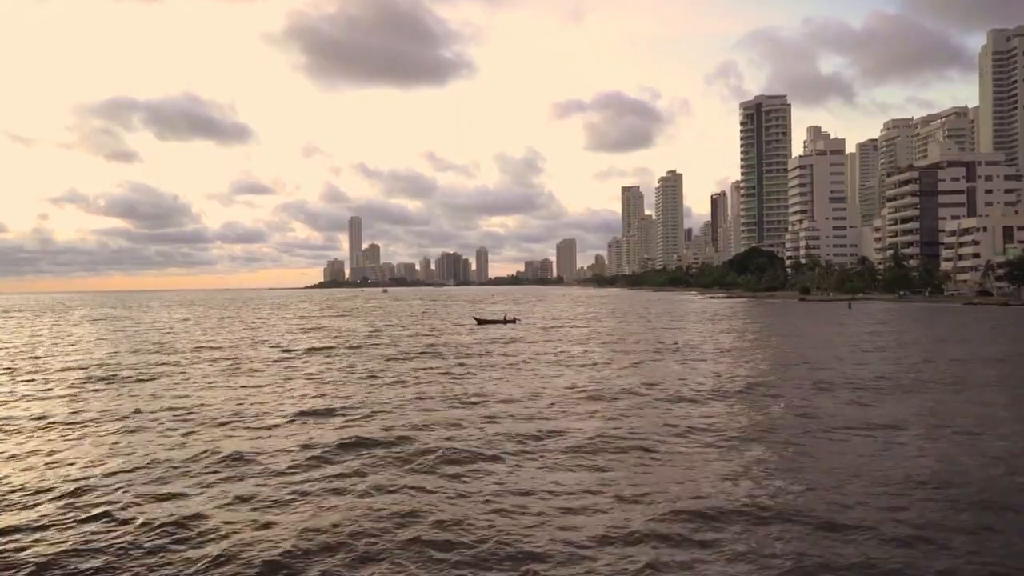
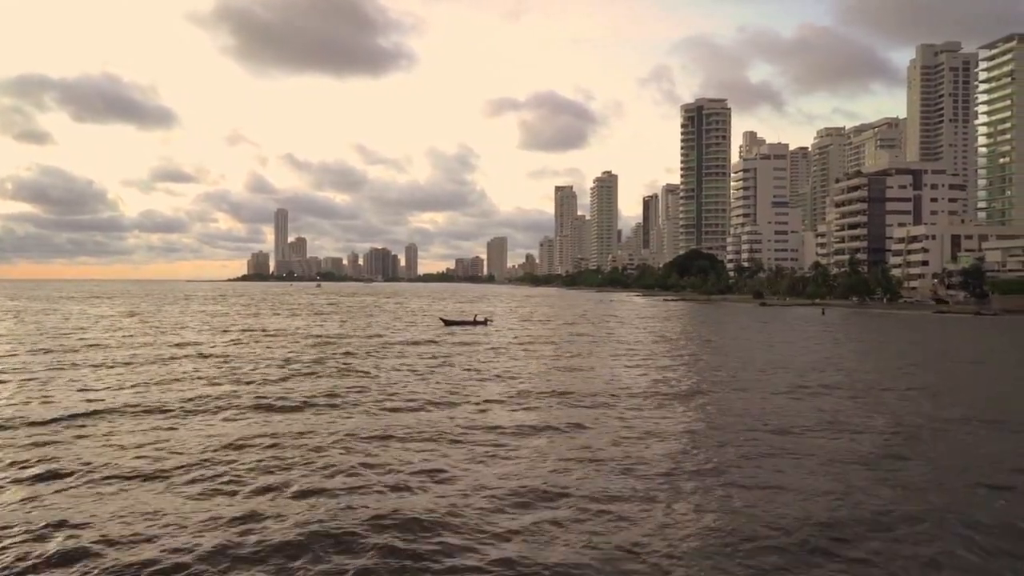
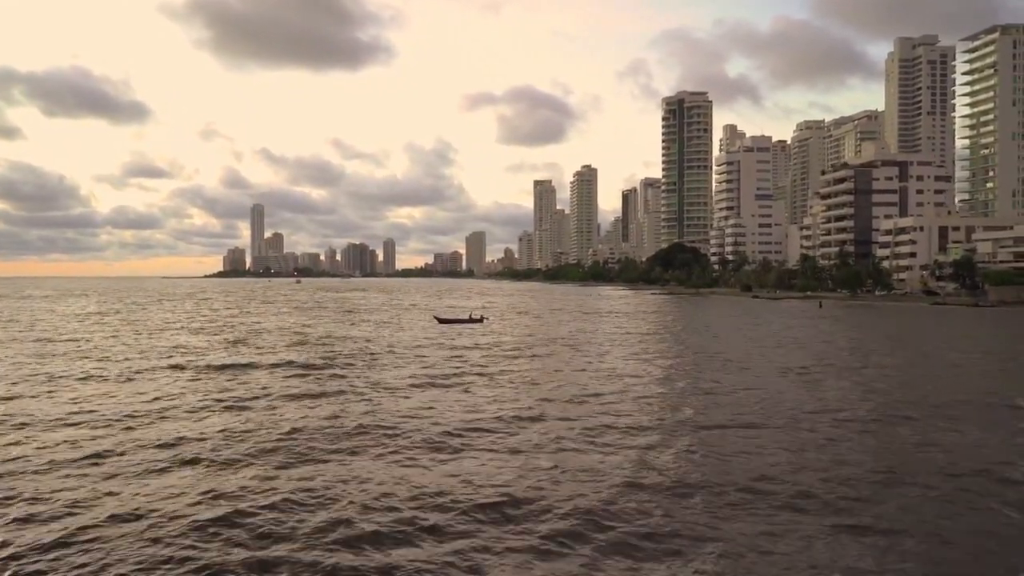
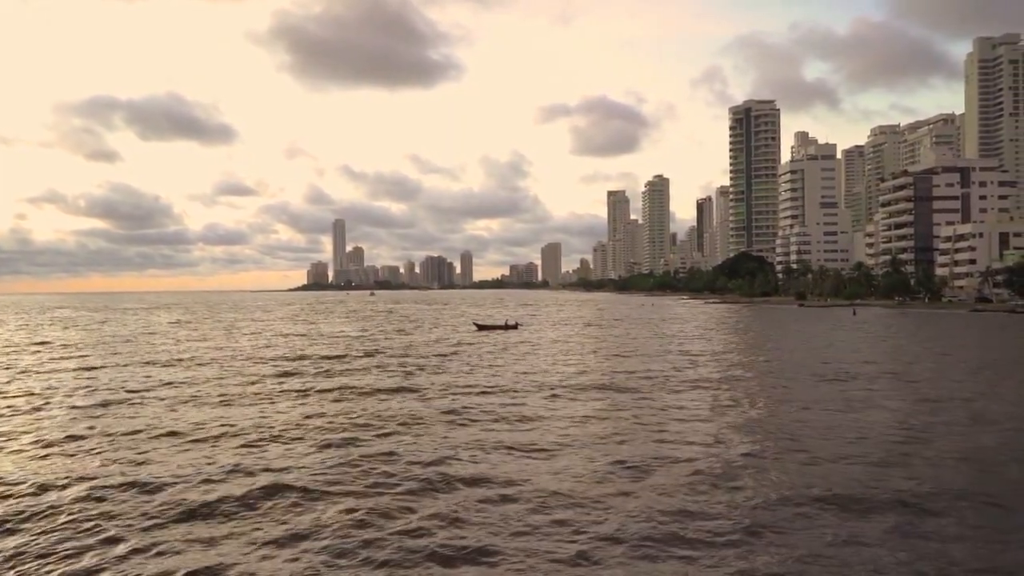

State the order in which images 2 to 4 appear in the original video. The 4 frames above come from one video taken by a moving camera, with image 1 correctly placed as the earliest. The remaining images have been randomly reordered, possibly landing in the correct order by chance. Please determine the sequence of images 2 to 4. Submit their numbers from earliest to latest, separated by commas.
4, 2, 3
